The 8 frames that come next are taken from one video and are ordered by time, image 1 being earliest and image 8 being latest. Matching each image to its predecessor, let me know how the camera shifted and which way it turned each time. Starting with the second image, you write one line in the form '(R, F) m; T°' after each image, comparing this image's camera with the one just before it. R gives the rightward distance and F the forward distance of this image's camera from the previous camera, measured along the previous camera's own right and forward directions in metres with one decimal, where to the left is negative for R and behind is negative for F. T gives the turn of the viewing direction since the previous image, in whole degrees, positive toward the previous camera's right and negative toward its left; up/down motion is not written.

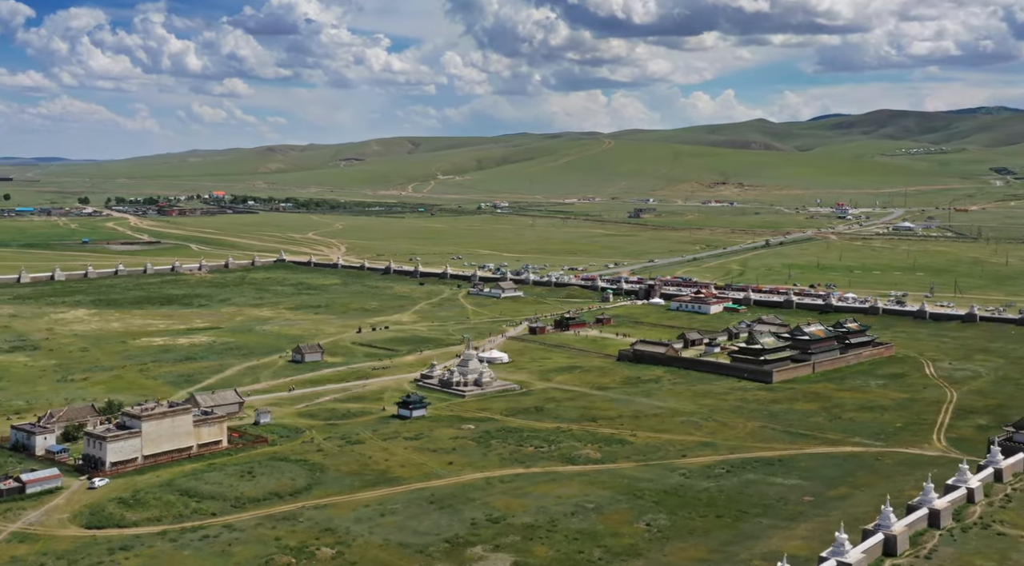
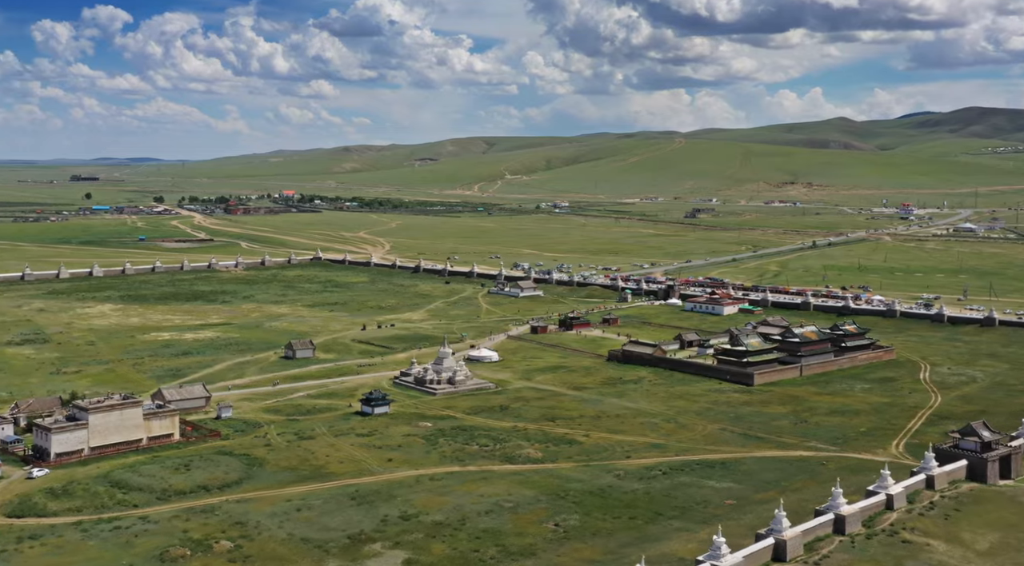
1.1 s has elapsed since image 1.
(+4.0, +0.3) m; -3°
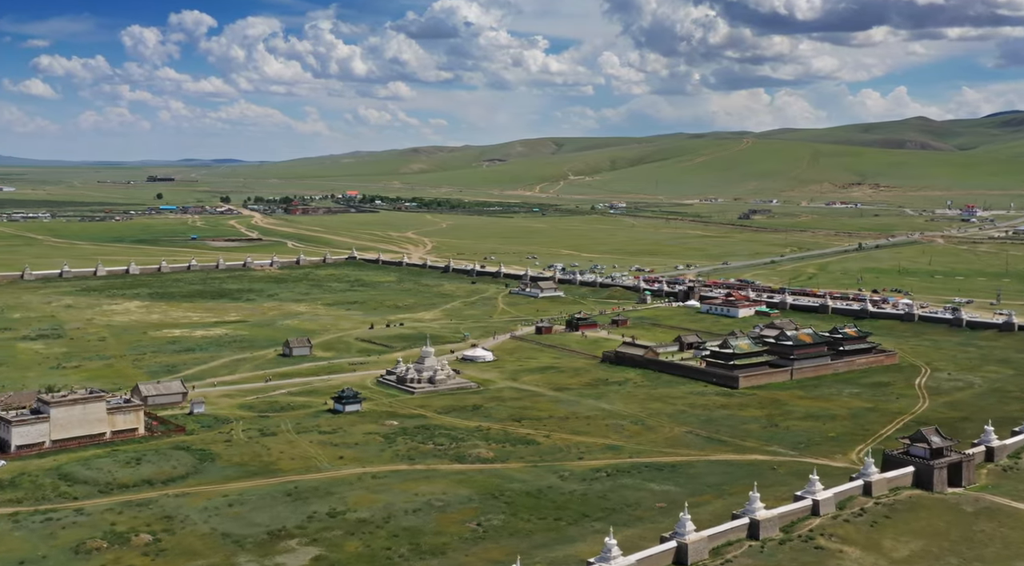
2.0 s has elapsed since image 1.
(+3.5, +0.2) m; -3°
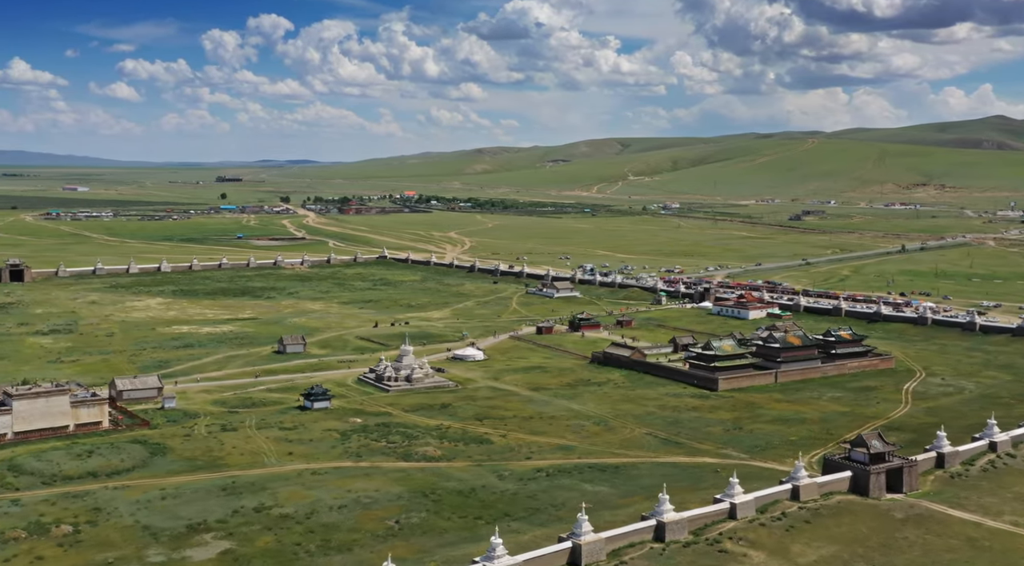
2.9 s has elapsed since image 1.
(+3.5, +0.1) m; -3°
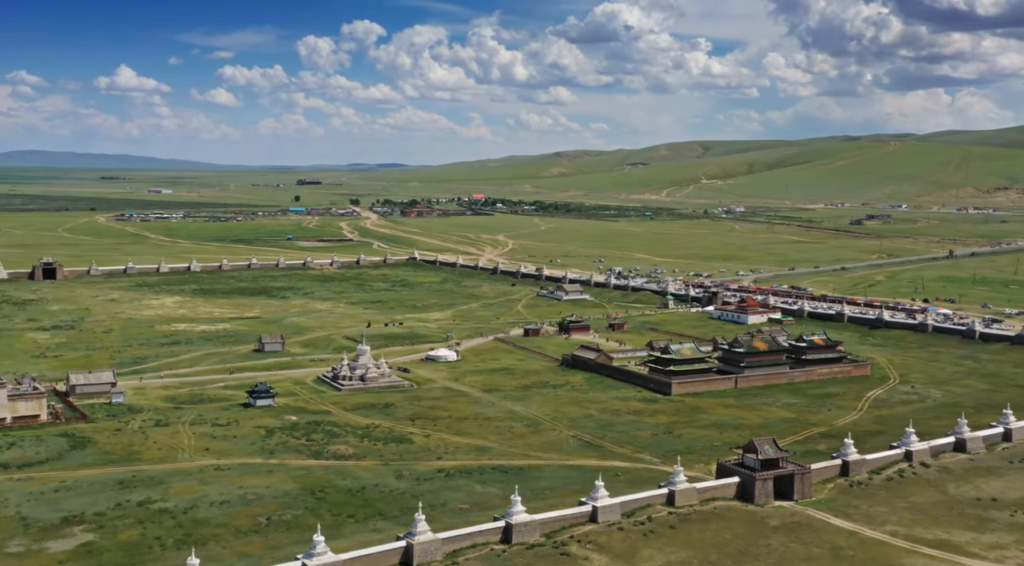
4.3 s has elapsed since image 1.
(+5.0, +0.1) m; -3°
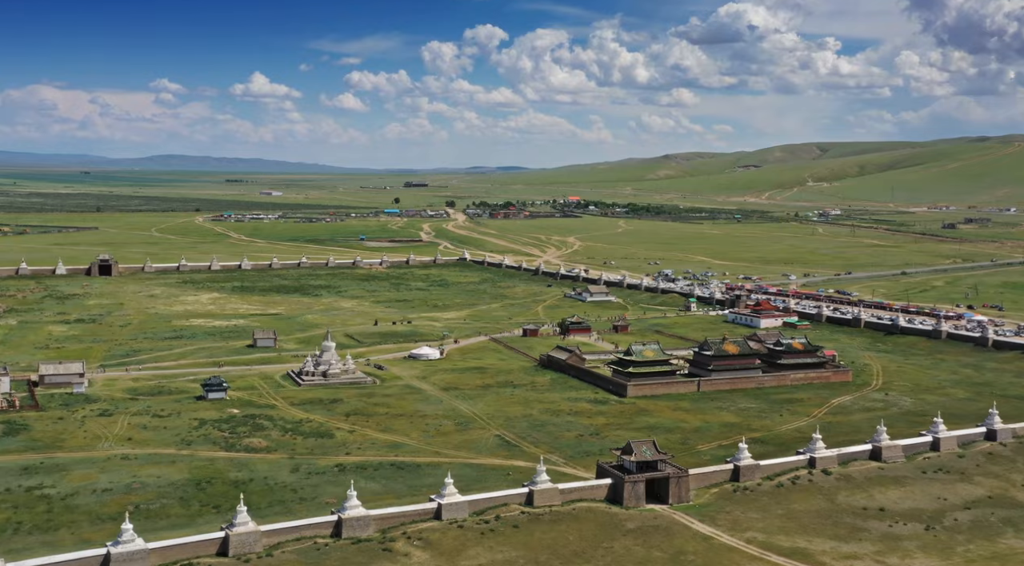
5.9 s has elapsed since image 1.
(+6.0, +0.2) m; -5°
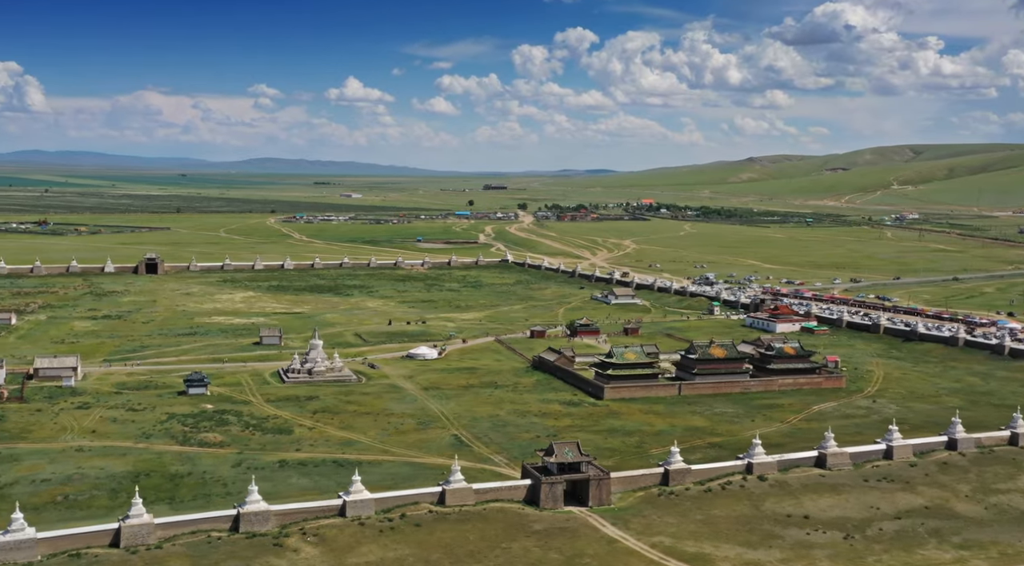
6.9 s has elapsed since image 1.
(+4.1, 0.0) m; -4°
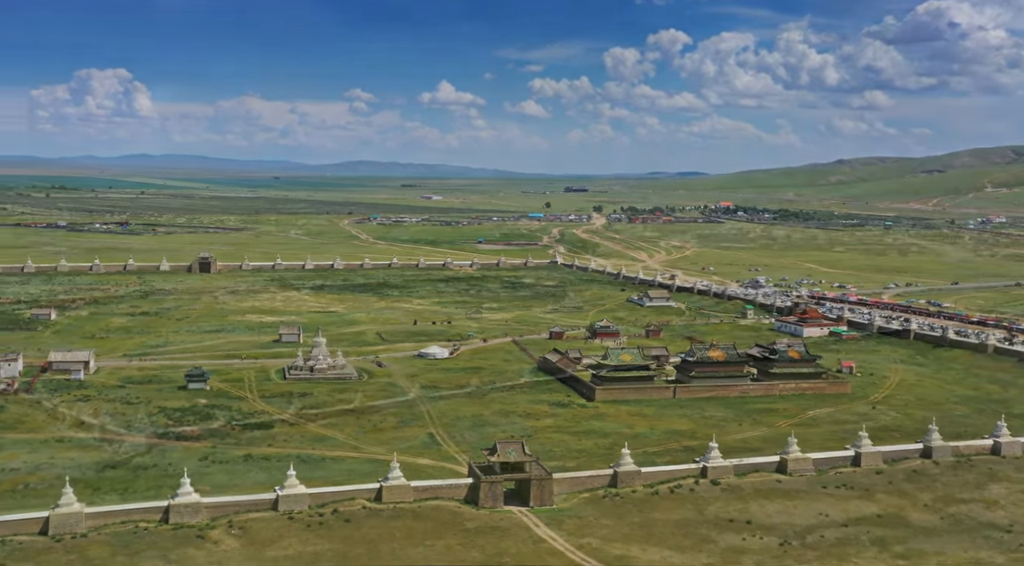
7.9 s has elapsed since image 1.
(+3.6, -0.1) m; -4°
